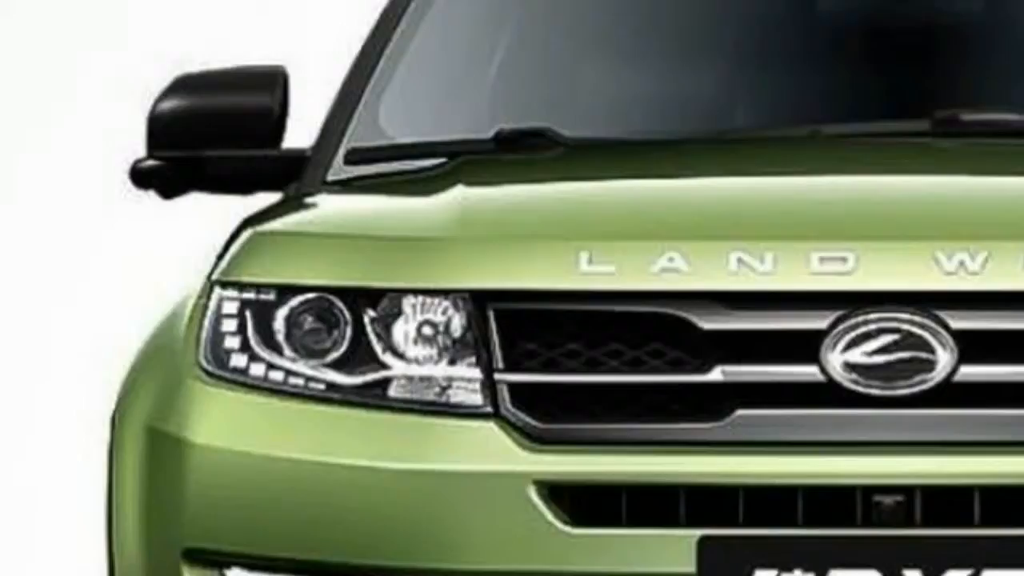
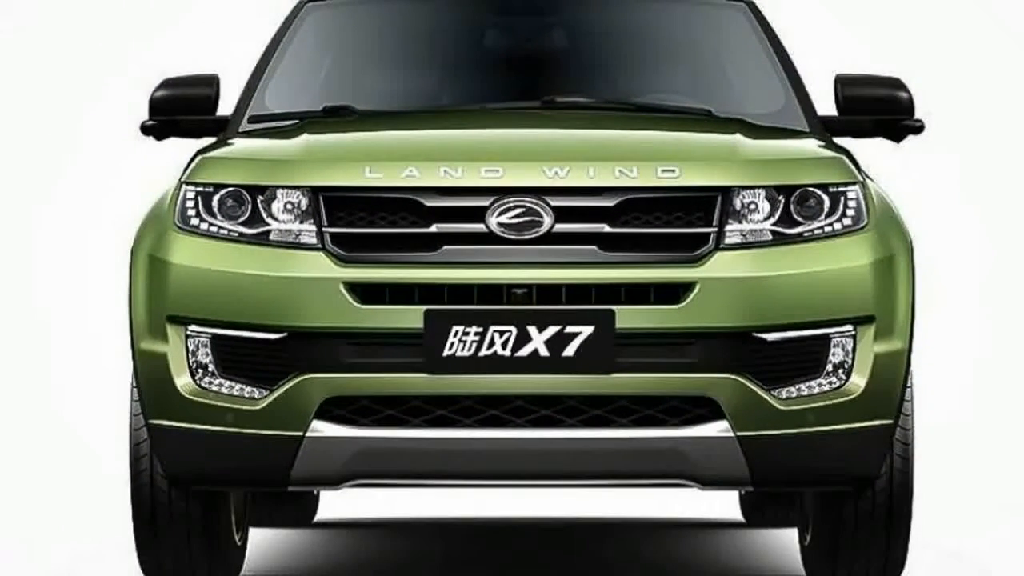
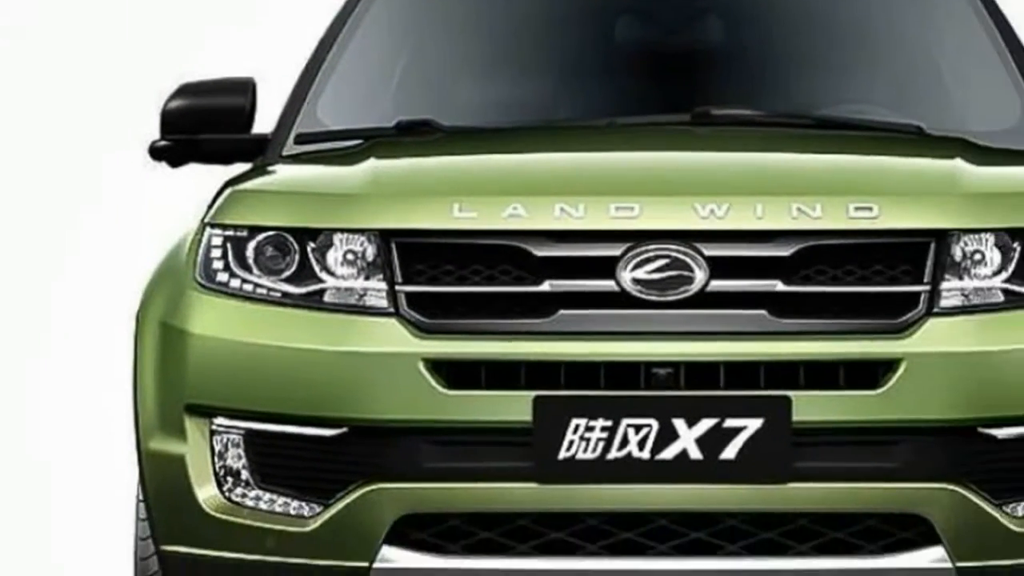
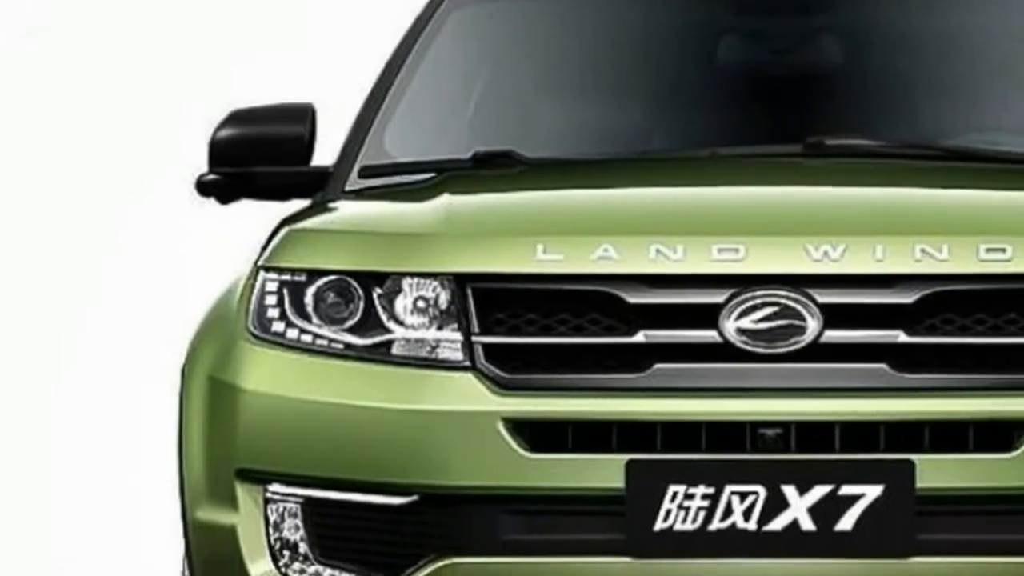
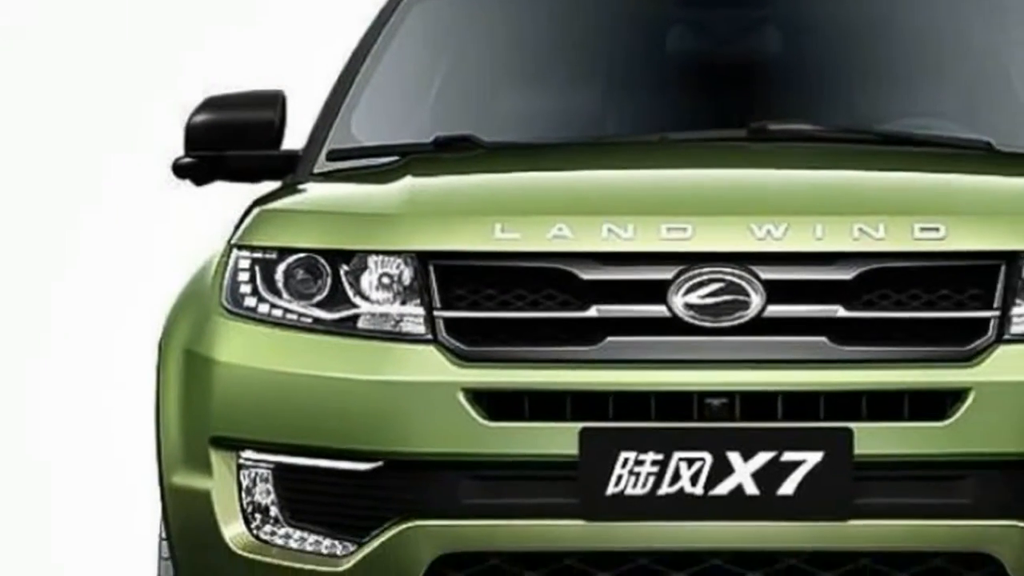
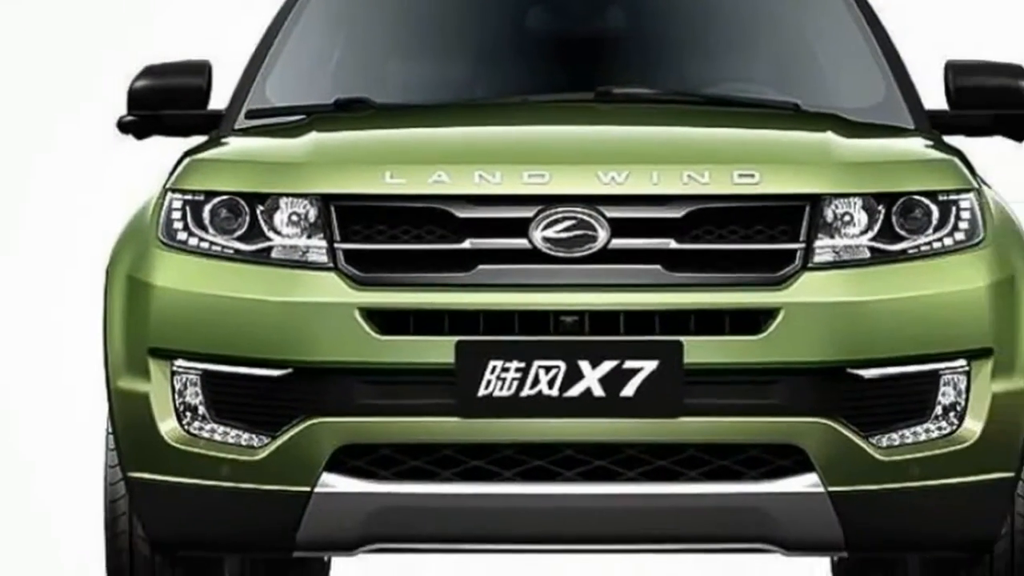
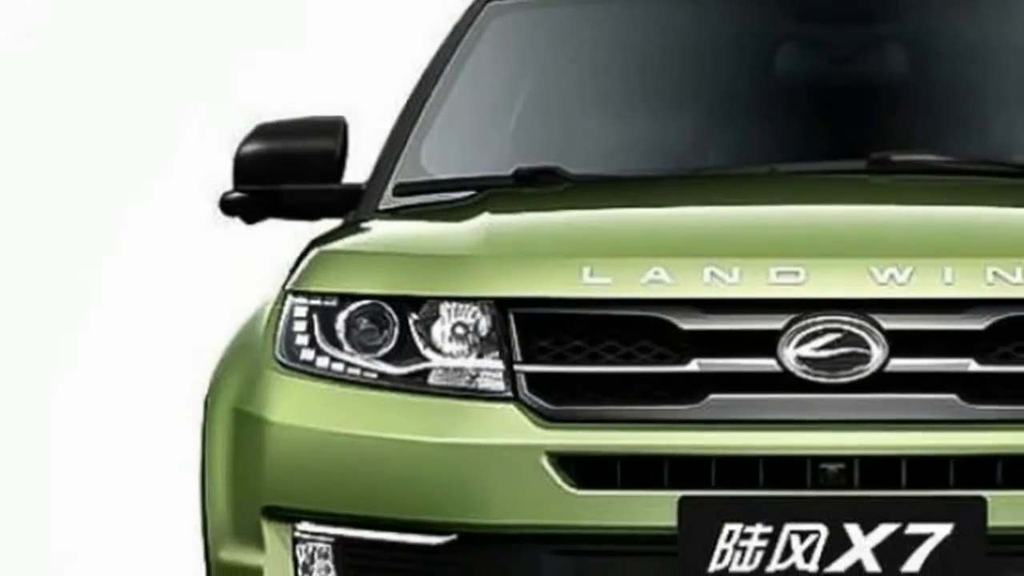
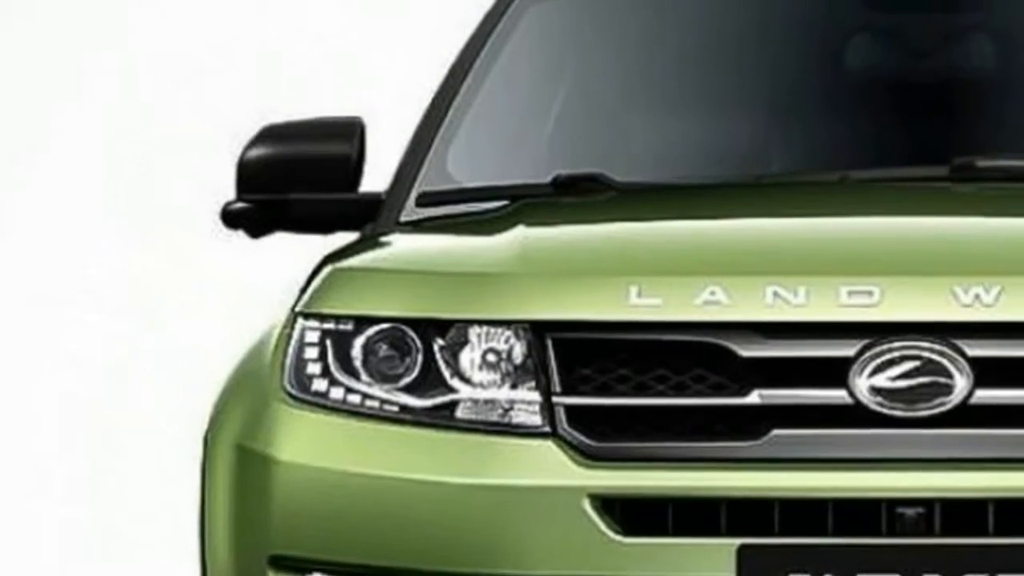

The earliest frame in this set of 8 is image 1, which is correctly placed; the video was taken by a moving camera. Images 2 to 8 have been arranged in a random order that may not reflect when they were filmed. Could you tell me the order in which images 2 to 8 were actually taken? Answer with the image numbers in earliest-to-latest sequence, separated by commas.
8, 7, 4, 5, 3, 6, 2
